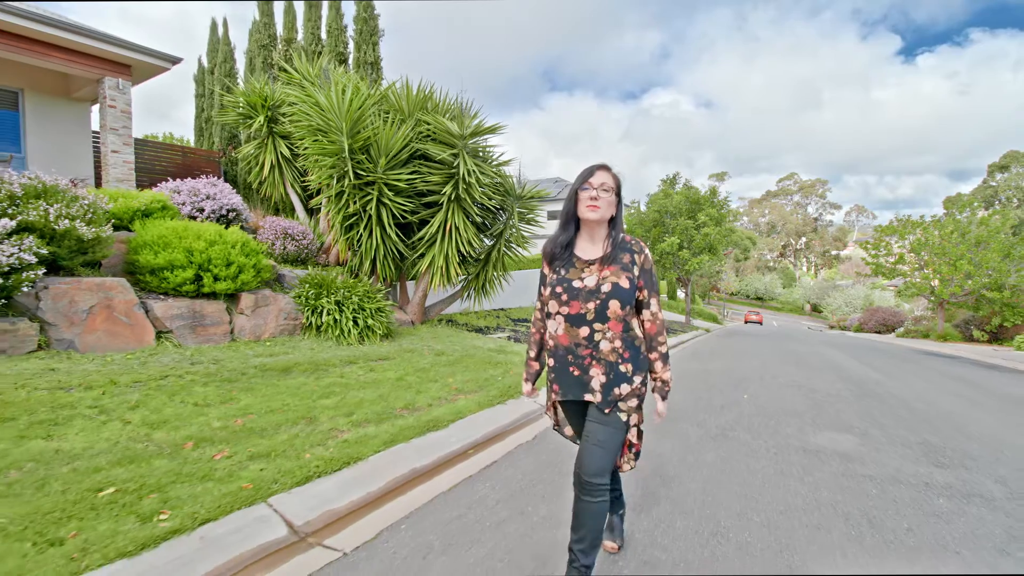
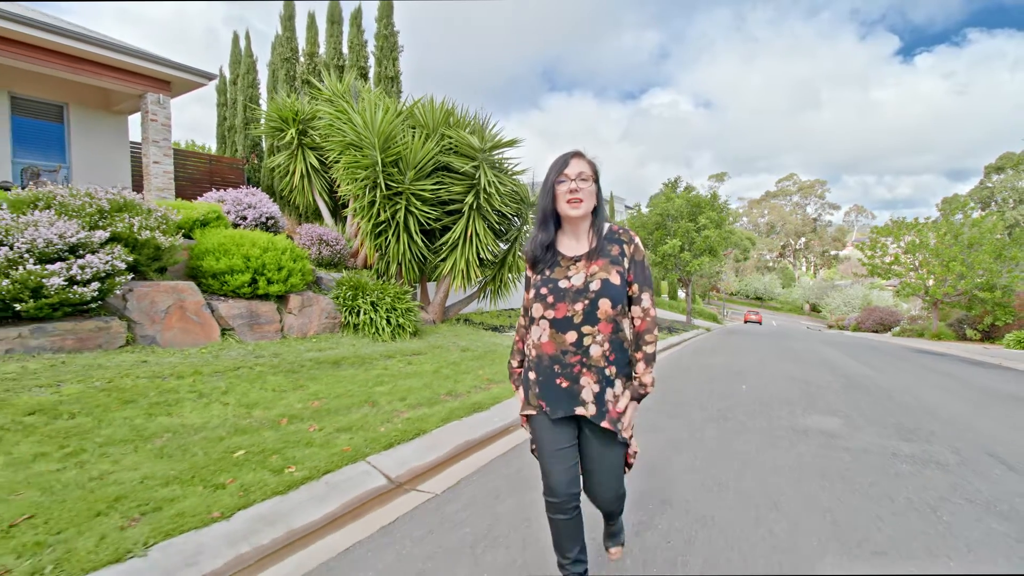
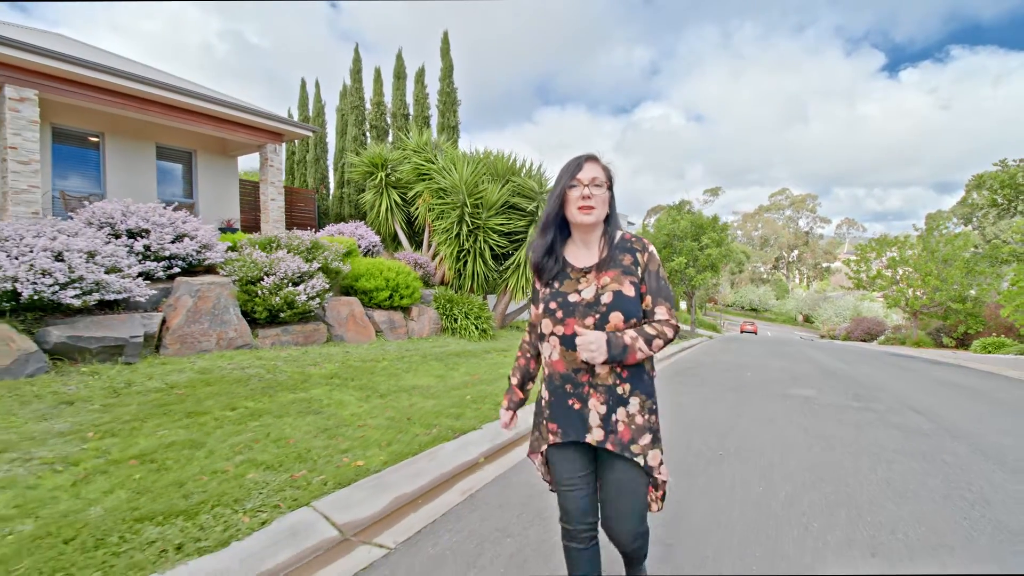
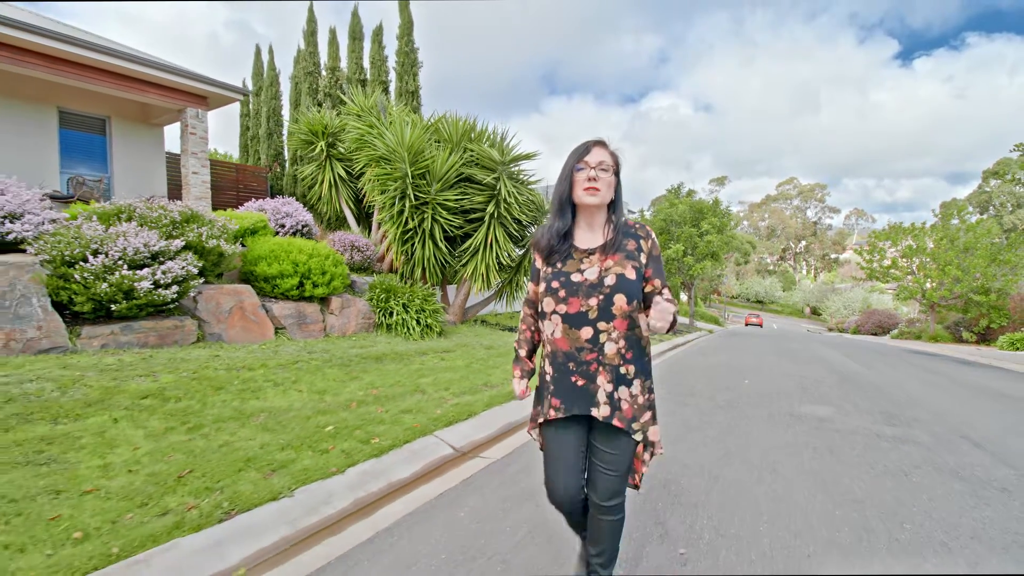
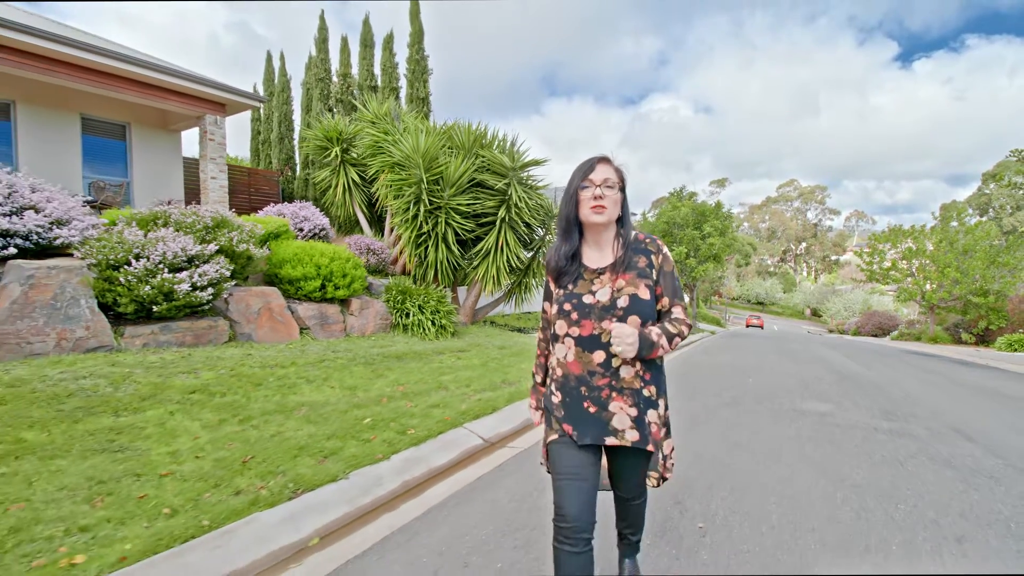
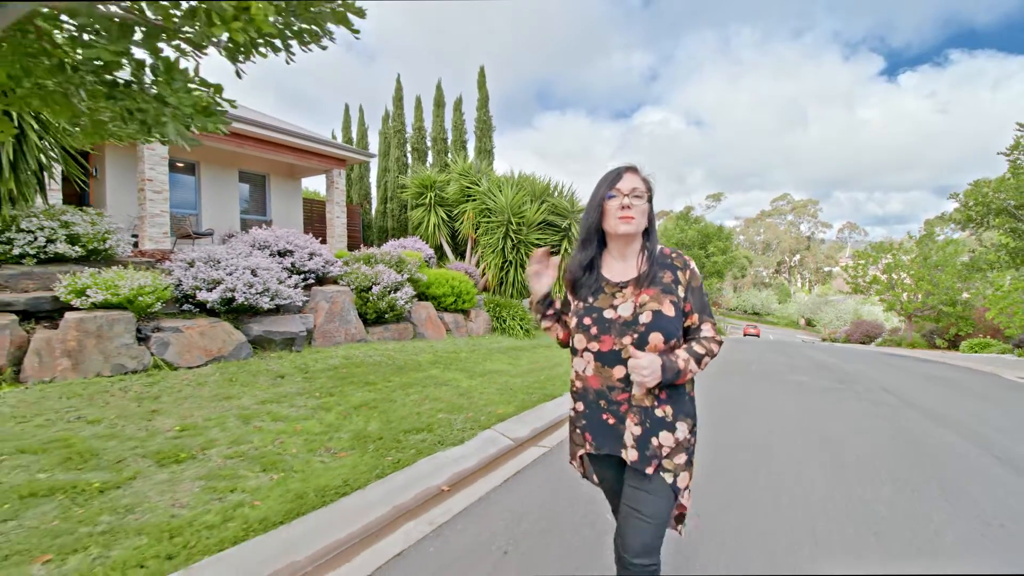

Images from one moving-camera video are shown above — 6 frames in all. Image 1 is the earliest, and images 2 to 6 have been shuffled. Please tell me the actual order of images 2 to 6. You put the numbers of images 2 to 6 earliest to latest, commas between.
2, 4, 5, 3, 6
